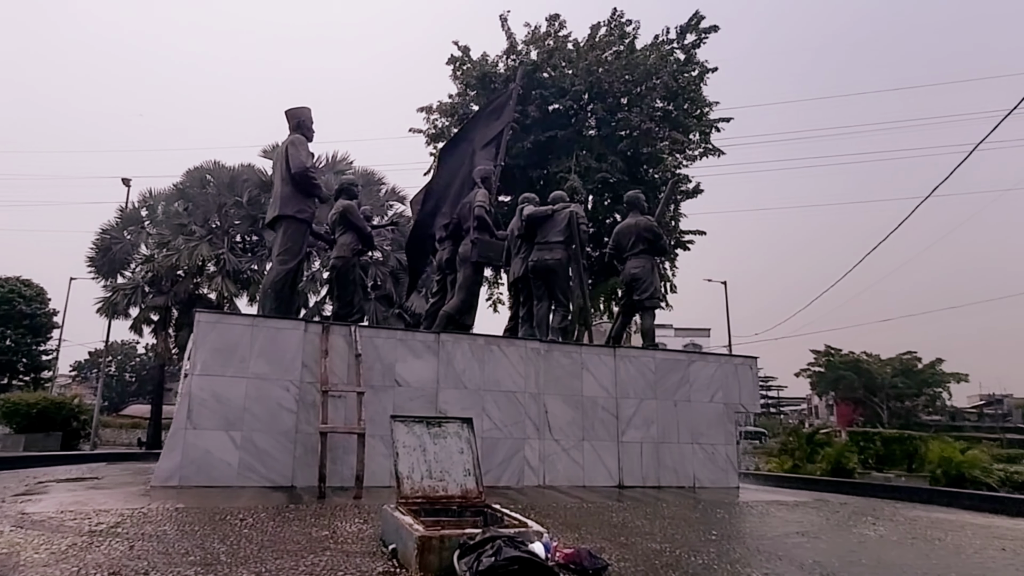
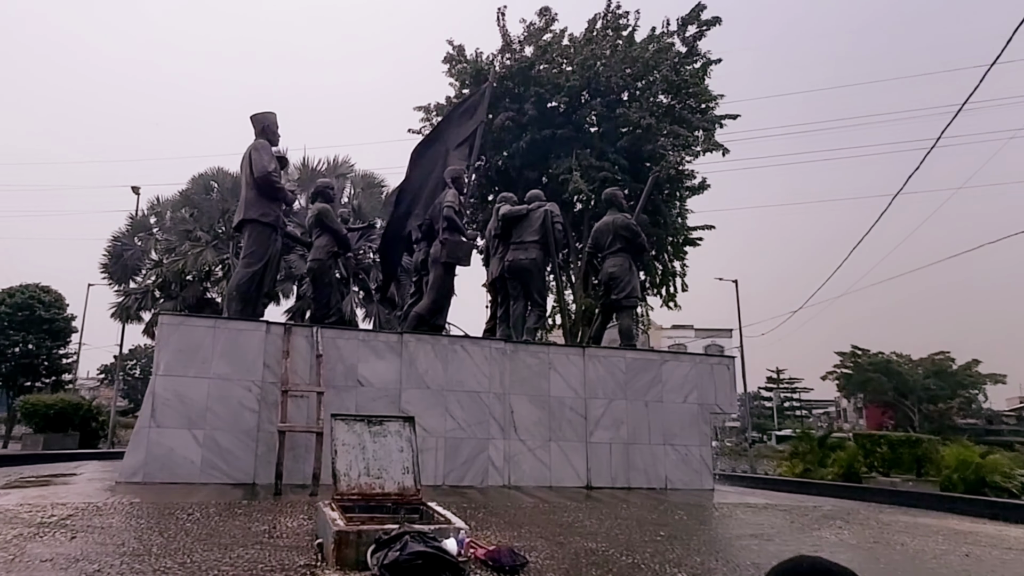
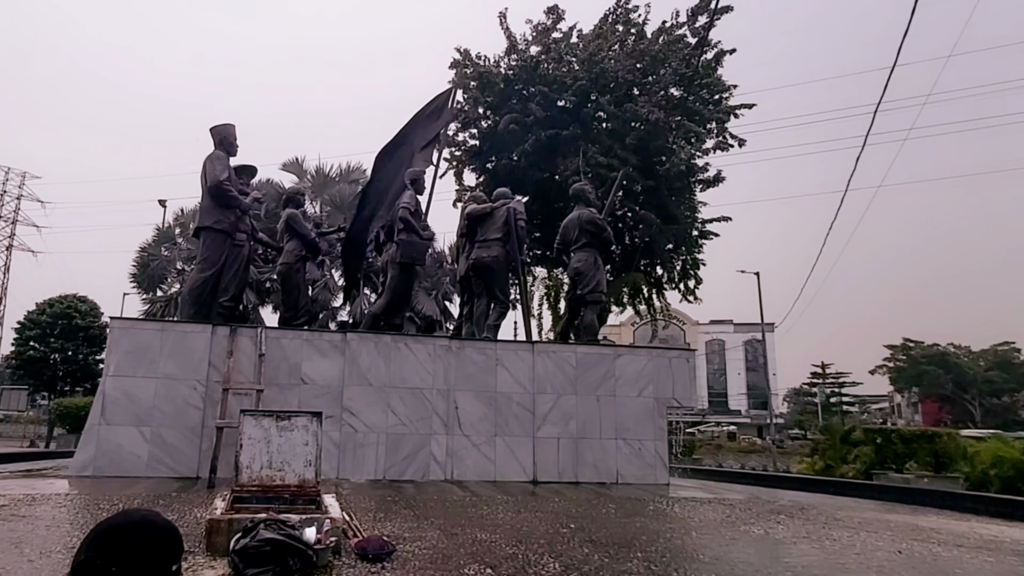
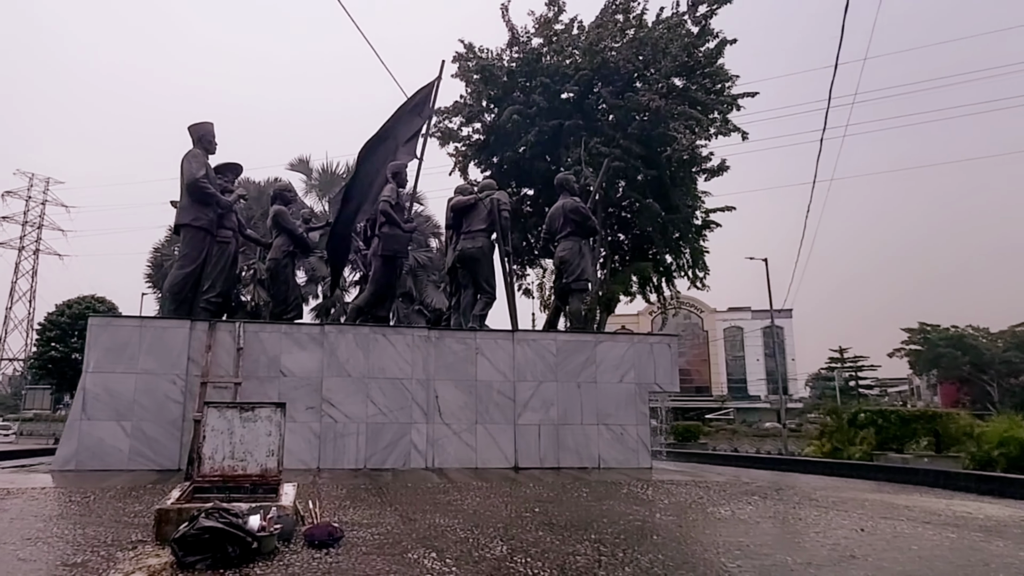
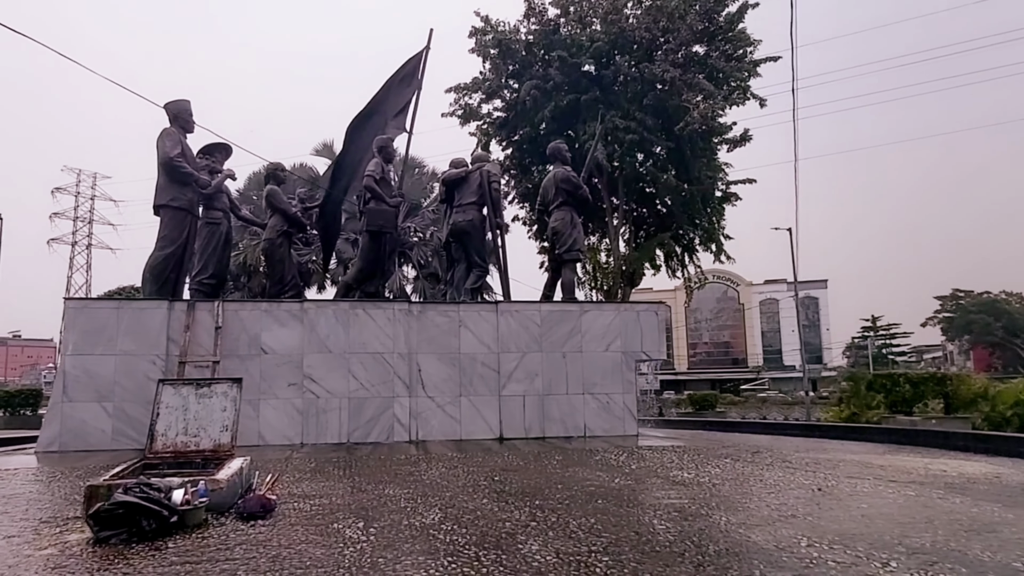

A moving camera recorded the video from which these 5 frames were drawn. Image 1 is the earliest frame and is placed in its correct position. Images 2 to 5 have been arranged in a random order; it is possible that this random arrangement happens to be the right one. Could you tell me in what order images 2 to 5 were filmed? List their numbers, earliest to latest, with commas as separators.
2, 3, 4, 5
